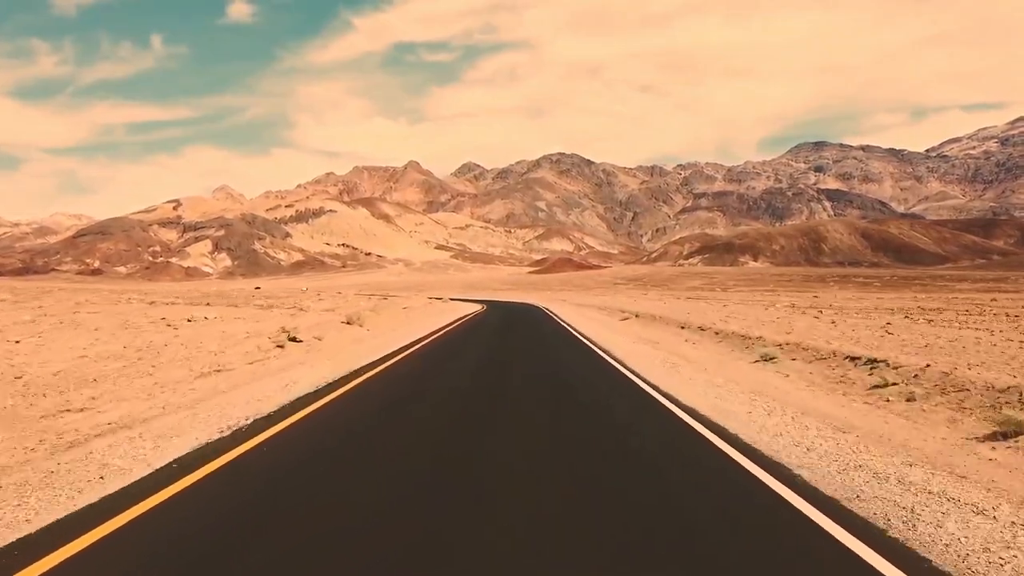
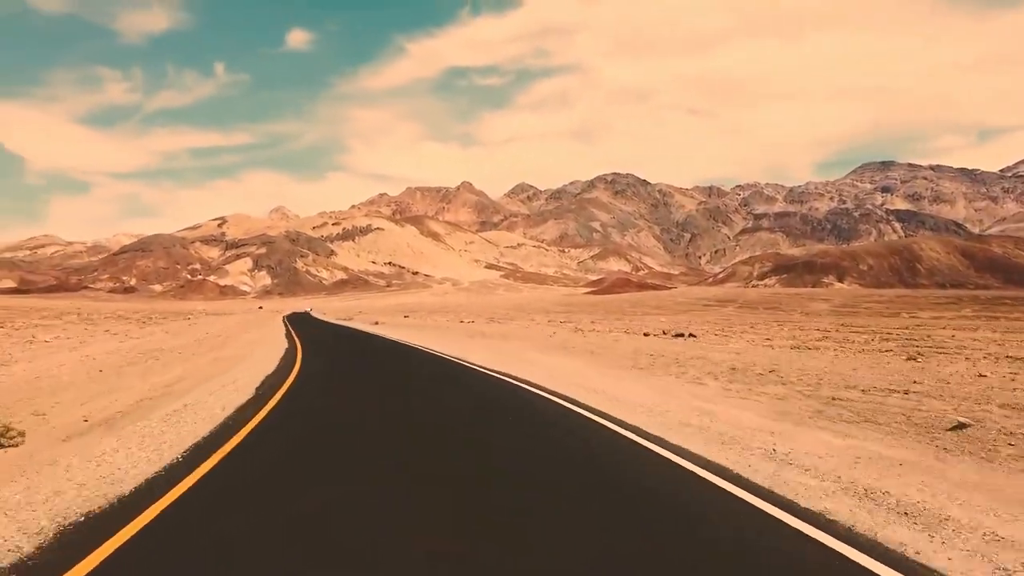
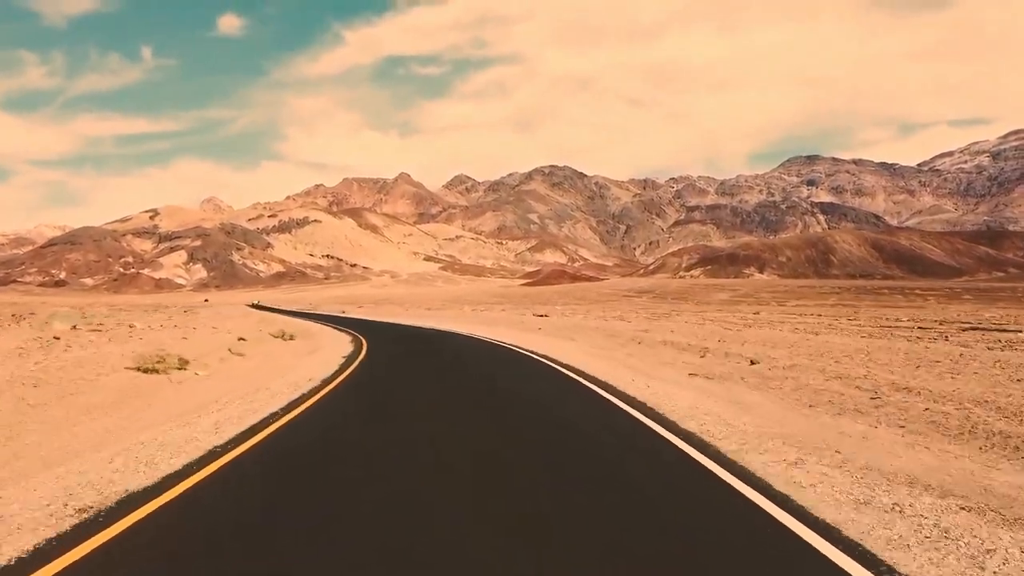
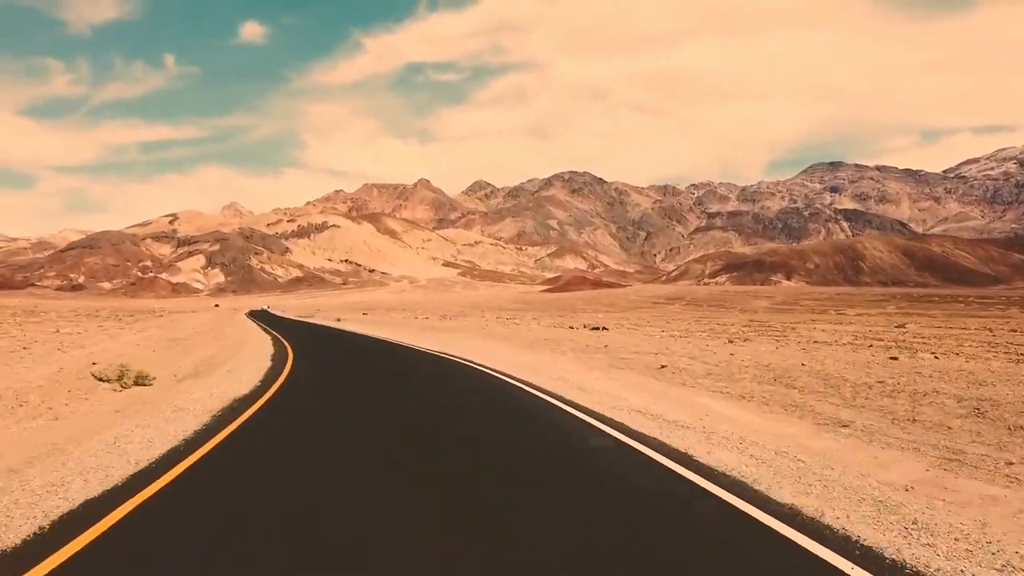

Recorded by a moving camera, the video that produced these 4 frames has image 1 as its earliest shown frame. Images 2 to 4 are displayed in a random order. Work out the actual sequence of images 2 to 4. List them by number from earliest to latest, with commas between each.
3, 4, 2
